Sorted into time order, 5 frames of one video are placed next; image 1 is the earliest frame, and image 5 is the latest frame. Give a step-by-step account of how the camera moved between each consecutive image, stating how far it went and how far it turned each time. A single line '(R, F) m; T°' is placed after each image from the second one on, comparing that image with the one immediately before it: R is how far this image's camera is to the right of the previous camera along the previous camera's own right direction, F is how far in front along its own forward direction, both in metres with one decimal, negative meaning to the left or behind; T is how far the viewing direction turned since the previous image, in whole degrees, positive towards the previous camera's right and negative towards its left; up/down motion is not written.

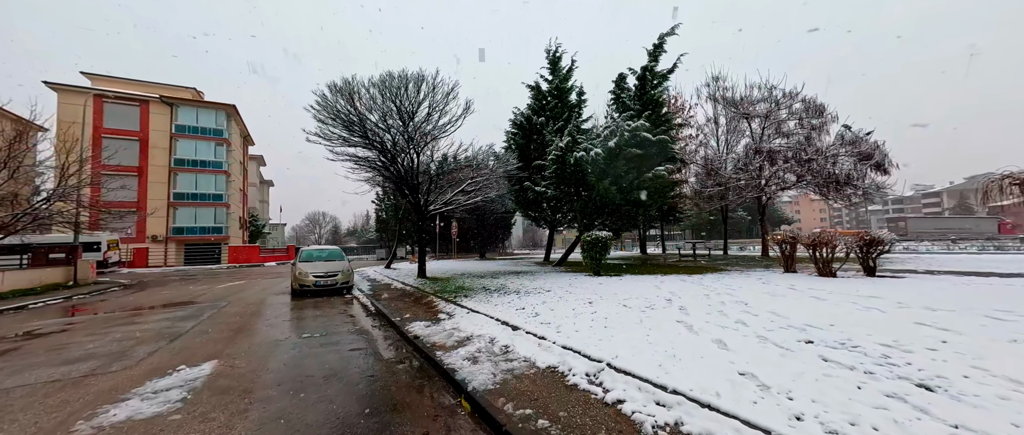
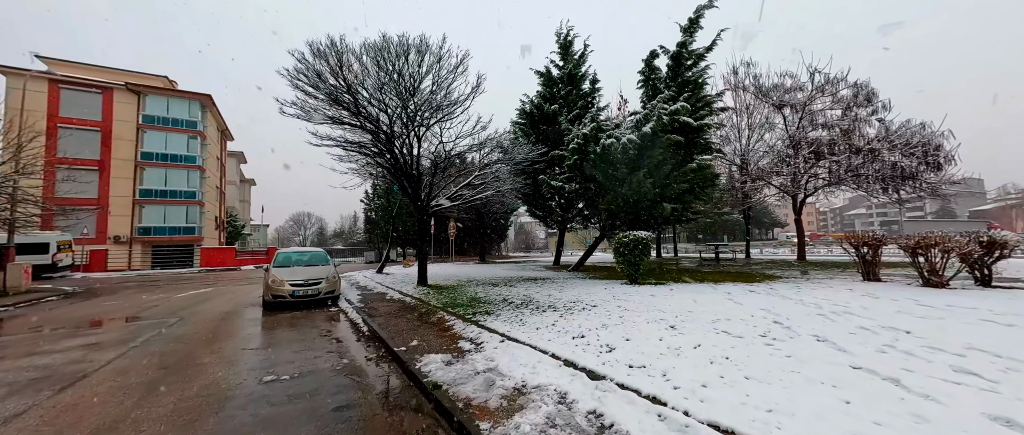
(-0.8, +1.9) m; +2°
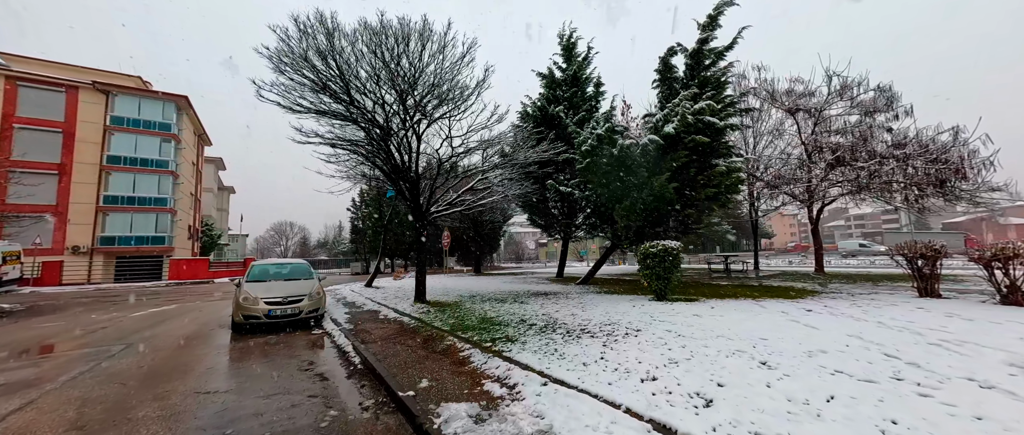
(-0.6, +1.1) m; +2°
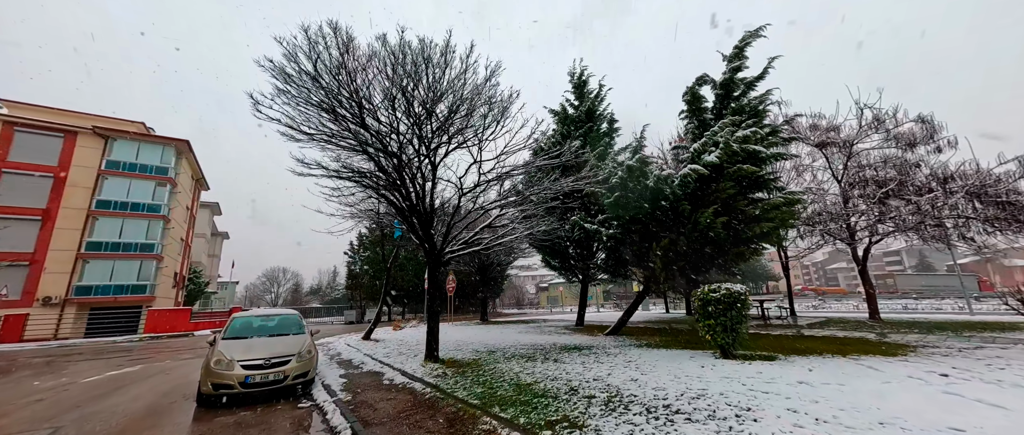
(-0.7, +1.3) m; 0°
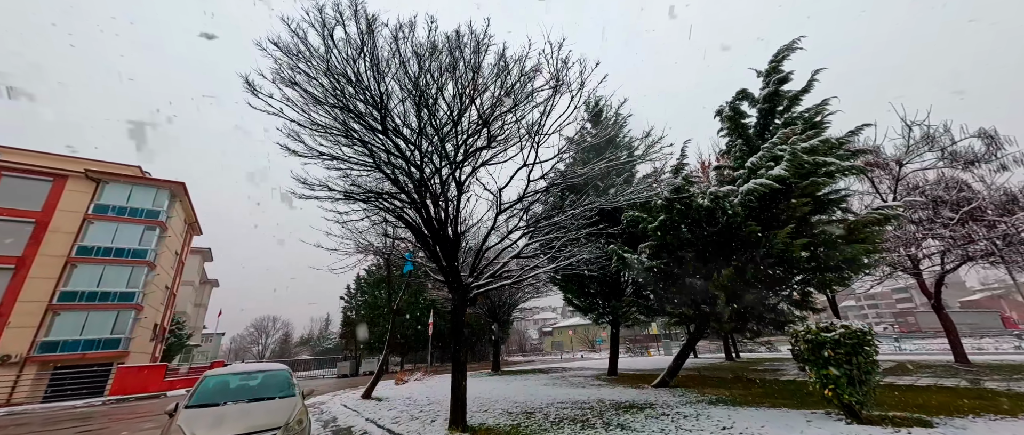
(-0.8, +1.4) m; 0°
